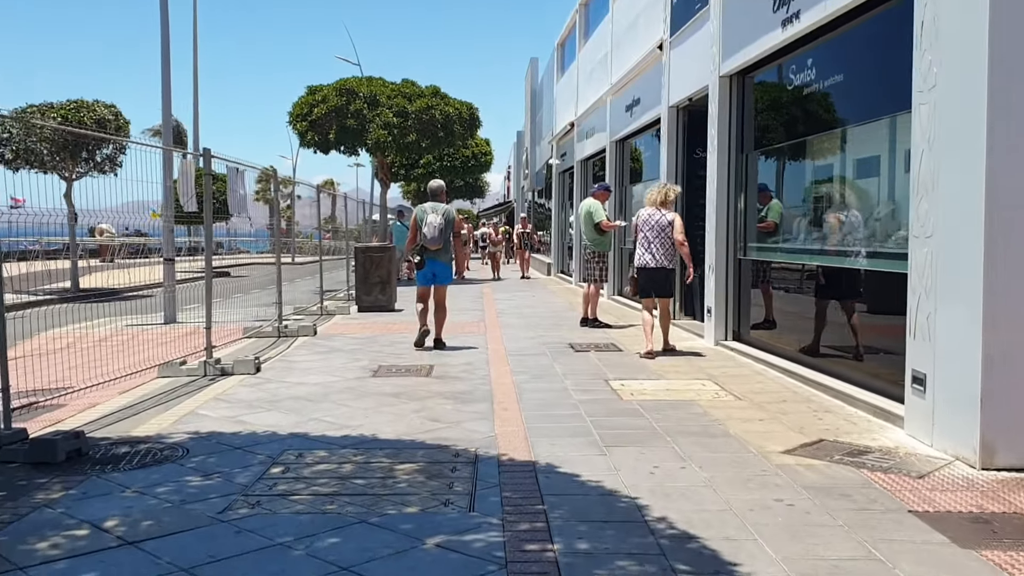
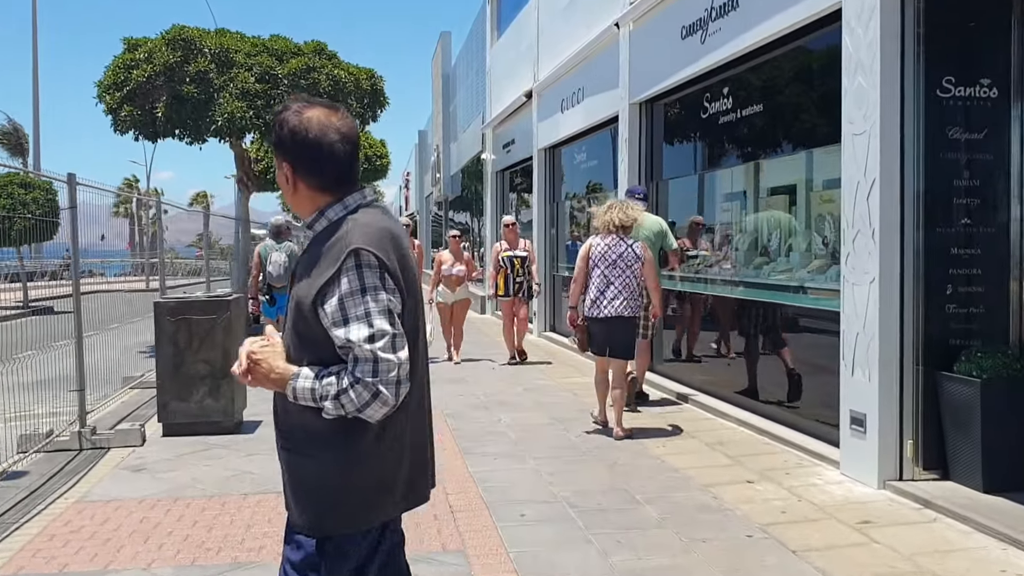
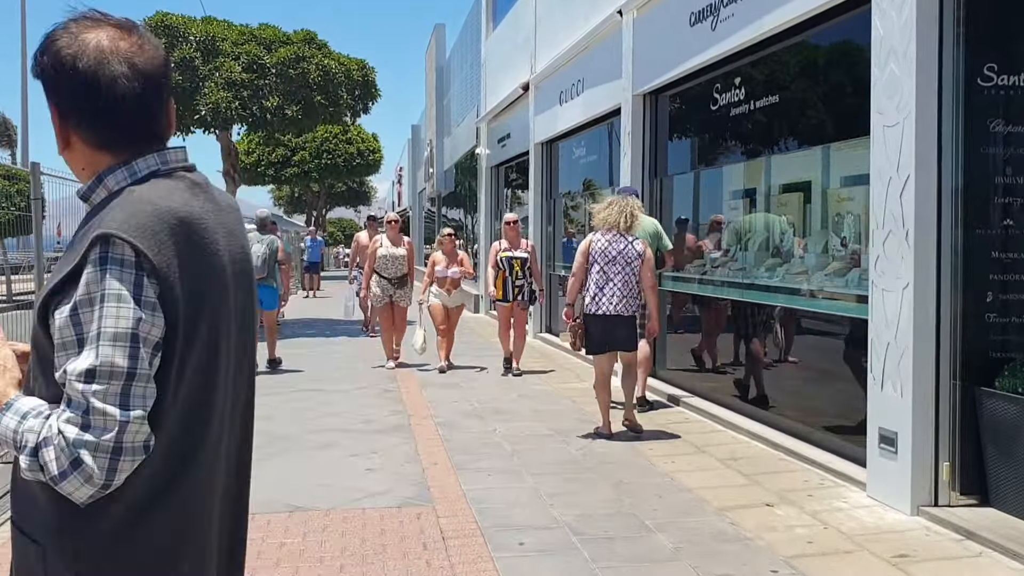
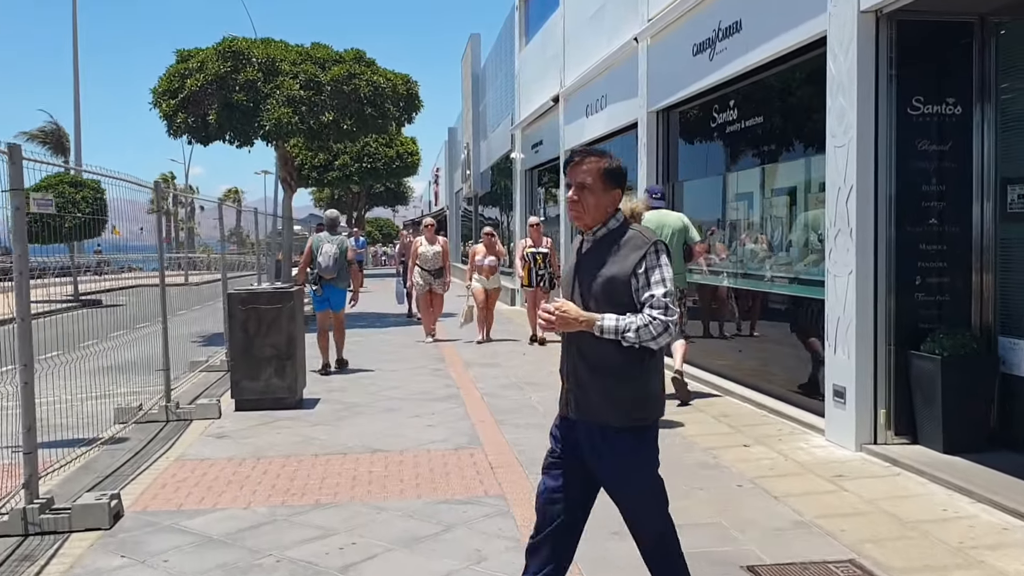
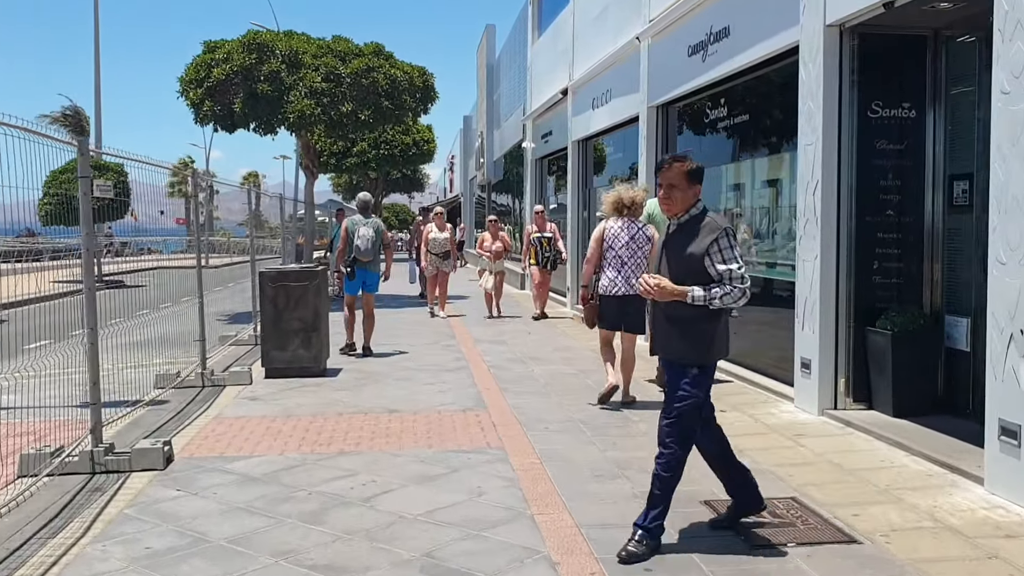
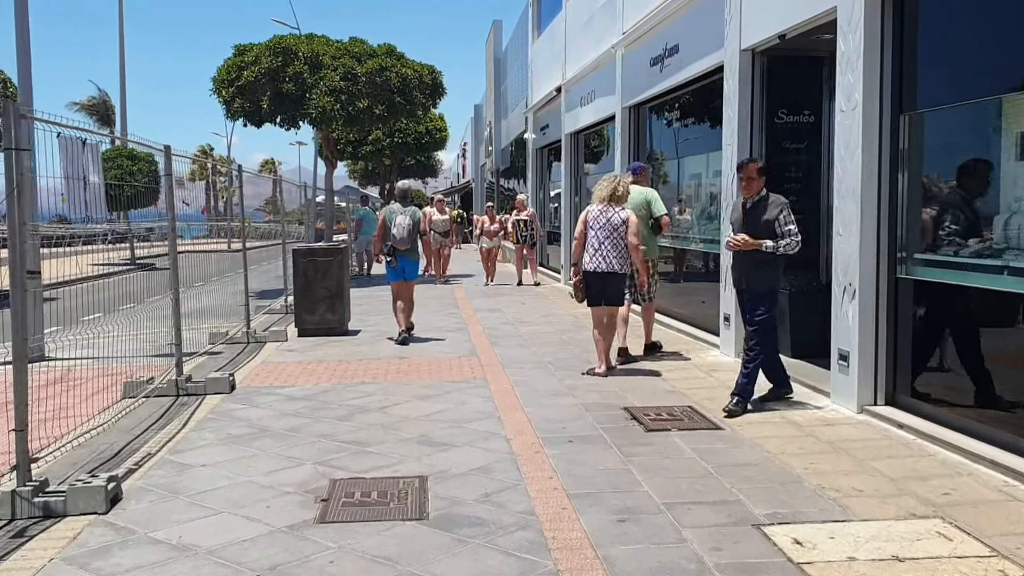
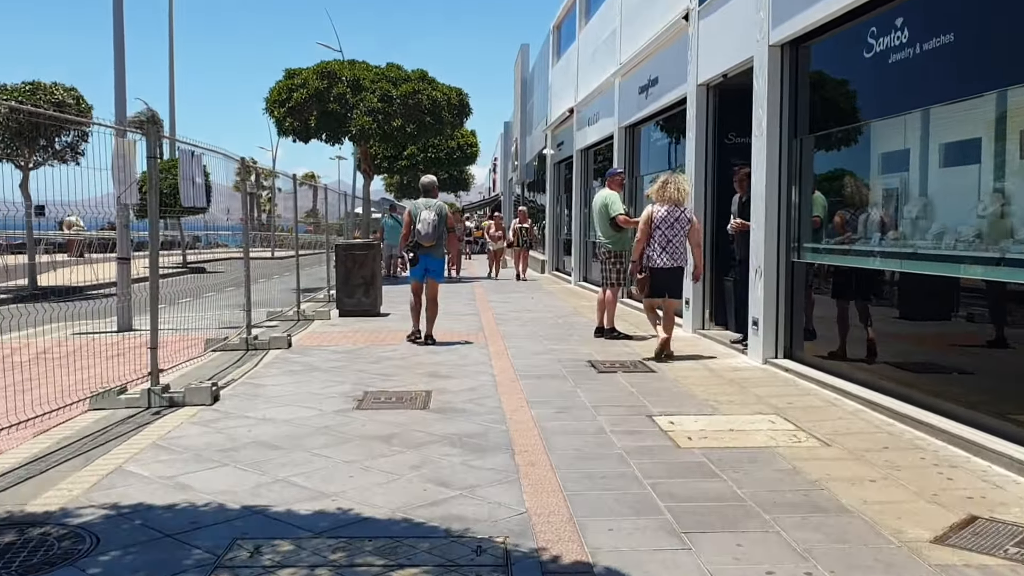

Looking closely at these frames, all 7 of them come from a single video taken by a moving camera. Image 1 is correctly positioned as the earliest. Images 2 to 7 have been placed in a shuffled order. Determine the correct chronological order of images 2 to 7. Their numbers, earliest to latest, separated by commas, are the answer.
7, 6, 5, 4, 2, 3
